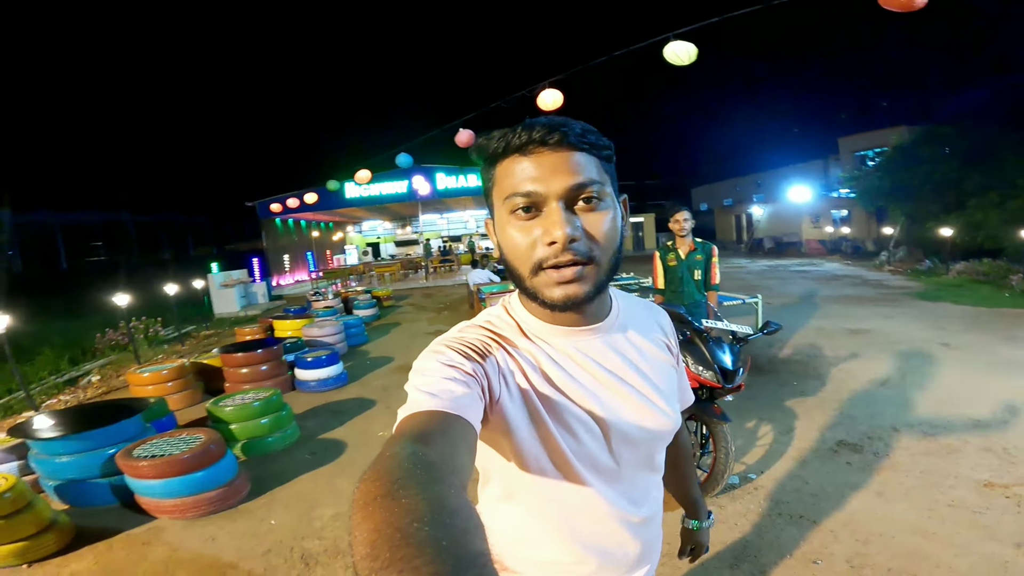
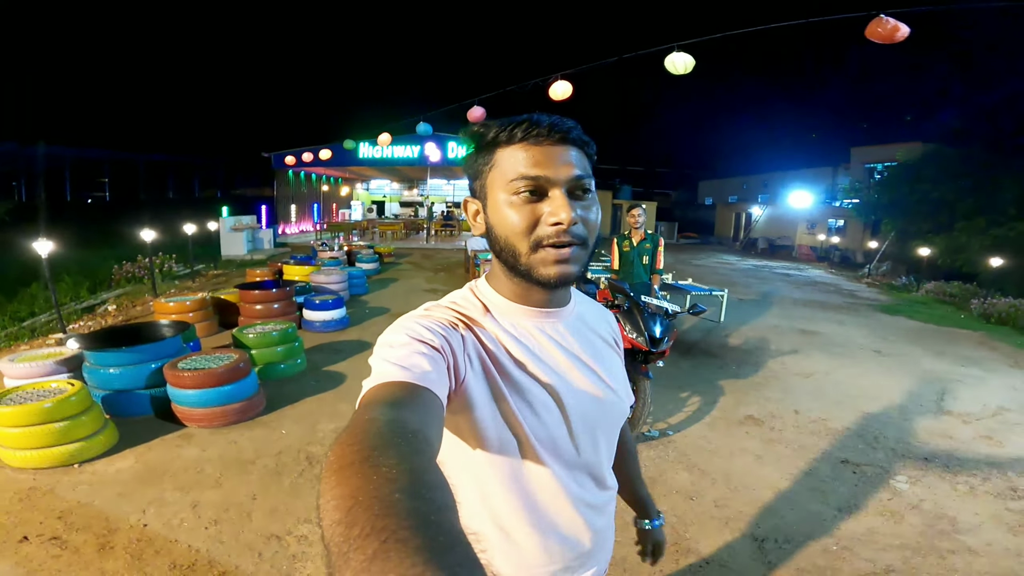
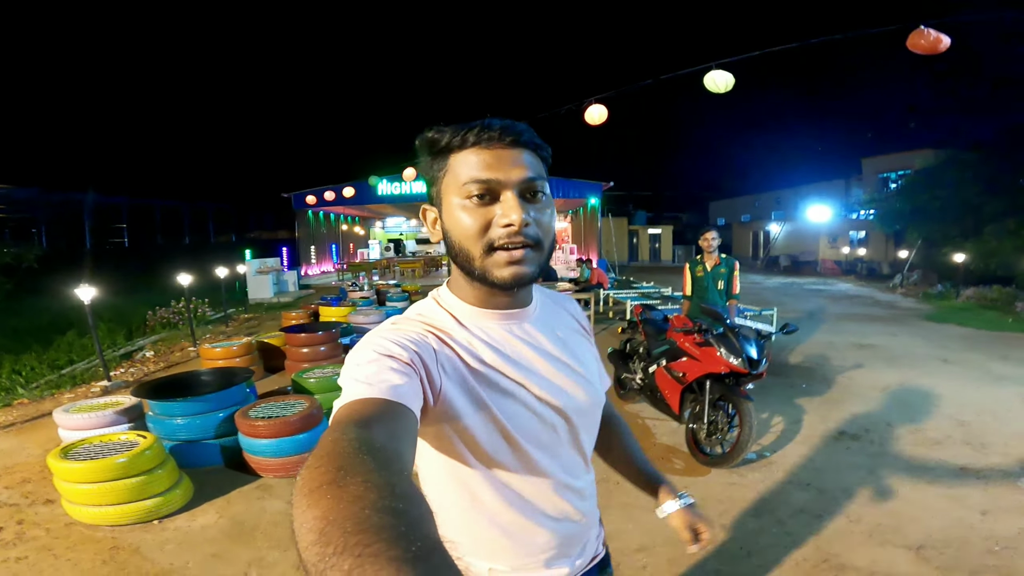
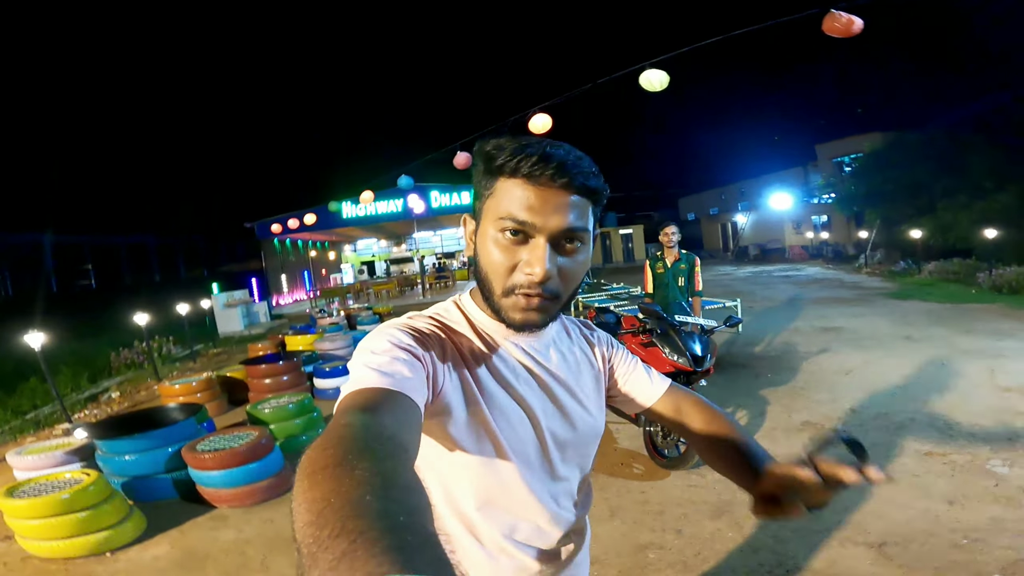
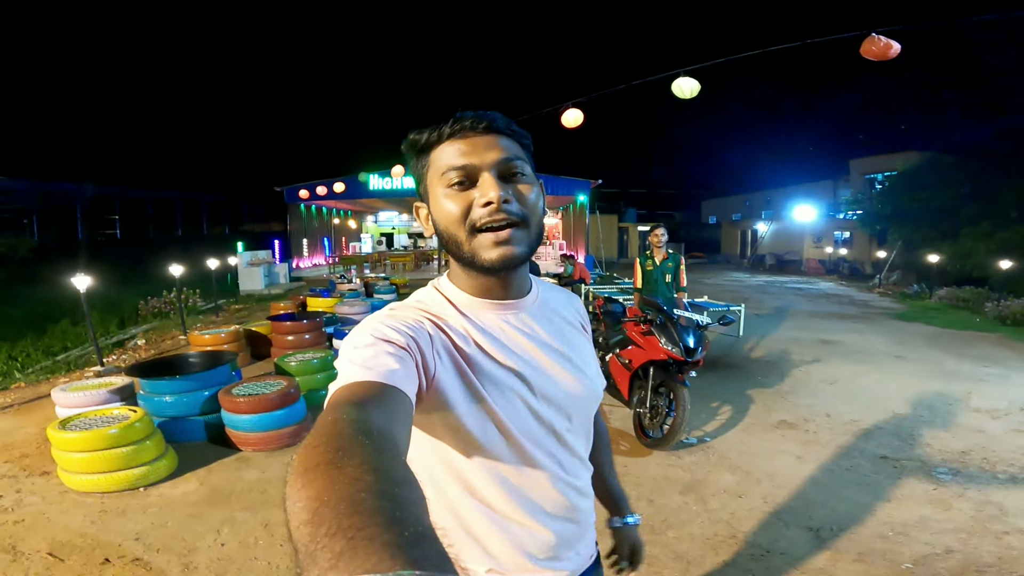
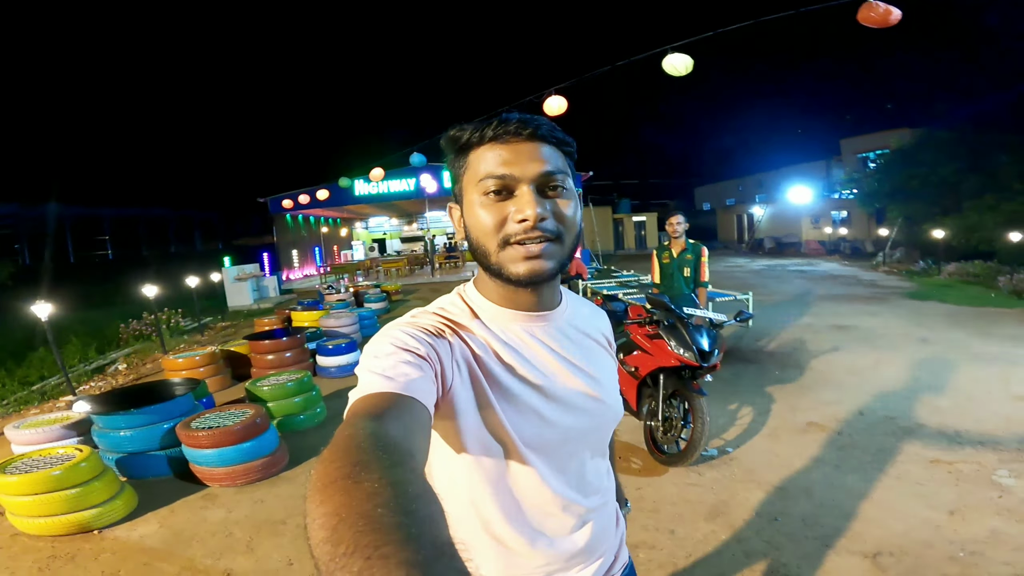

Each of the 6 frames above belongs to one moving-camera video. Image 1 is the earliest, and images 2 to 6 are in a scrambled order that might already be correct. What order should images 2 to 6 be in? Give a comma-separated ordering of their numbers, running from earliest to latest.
6, 2, 5, 4, 3
